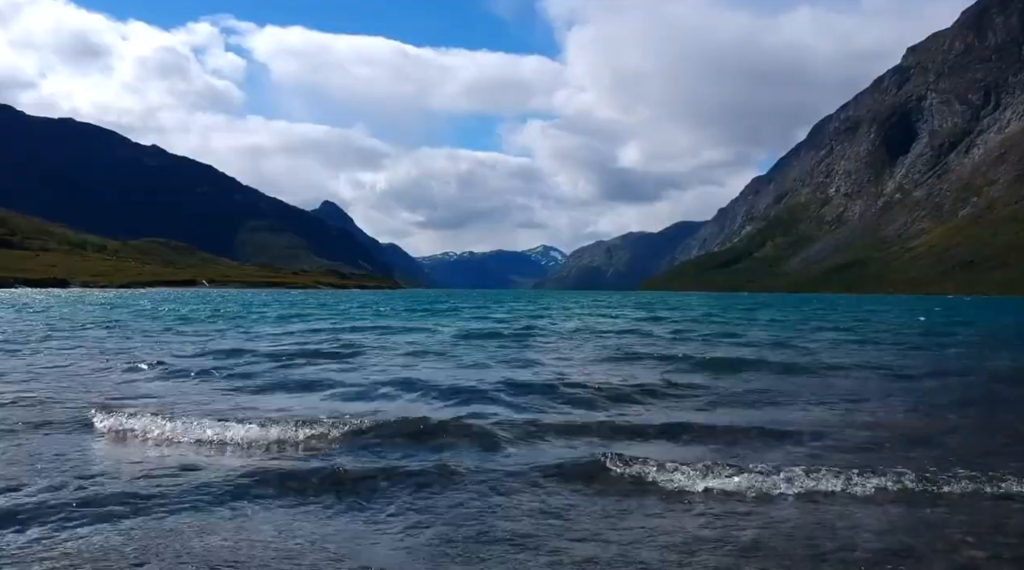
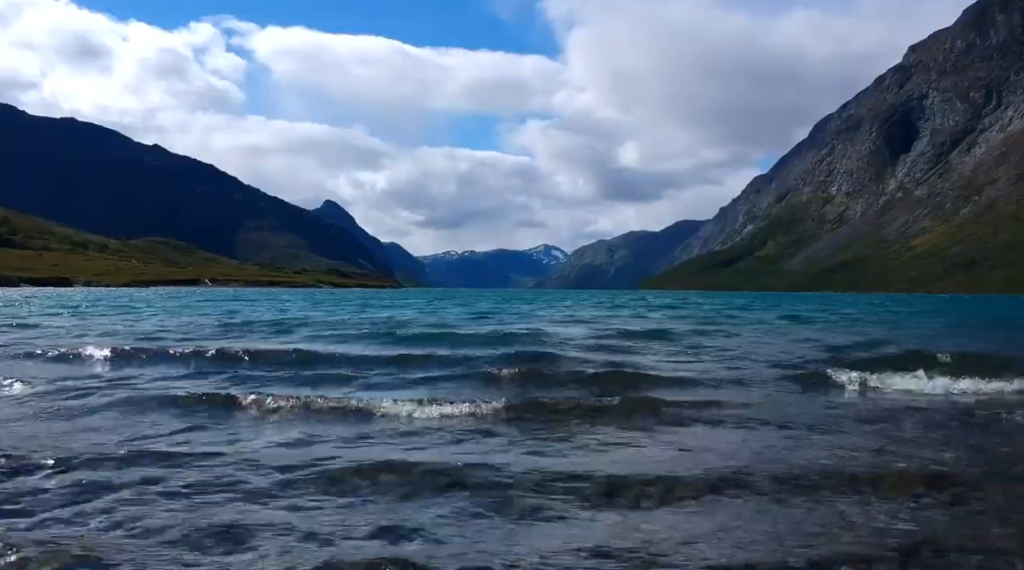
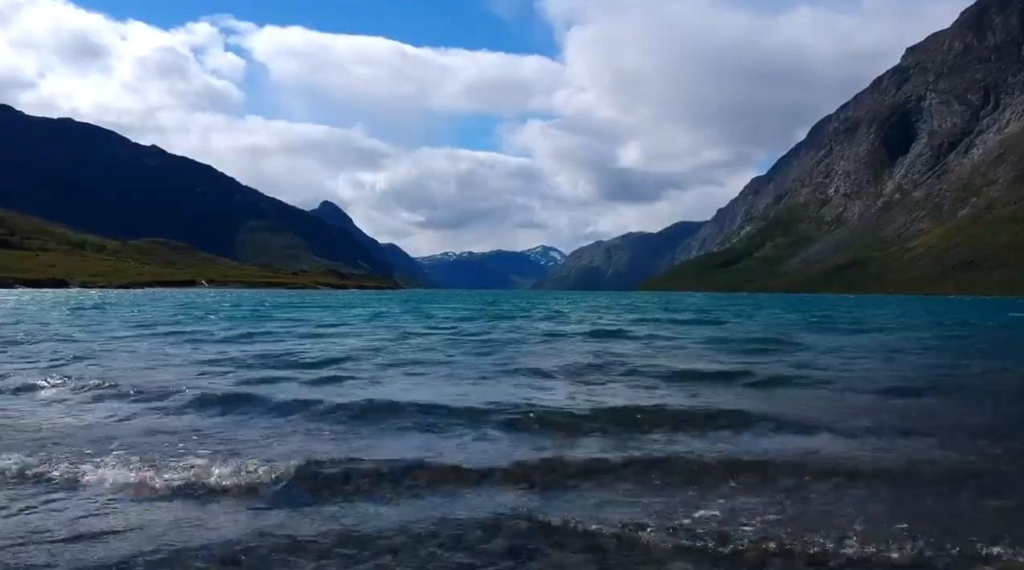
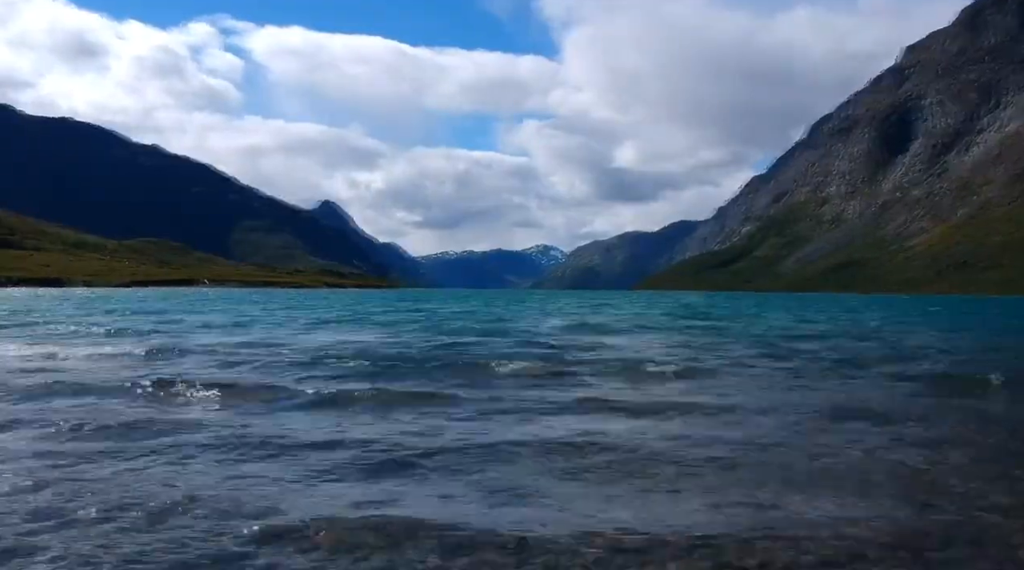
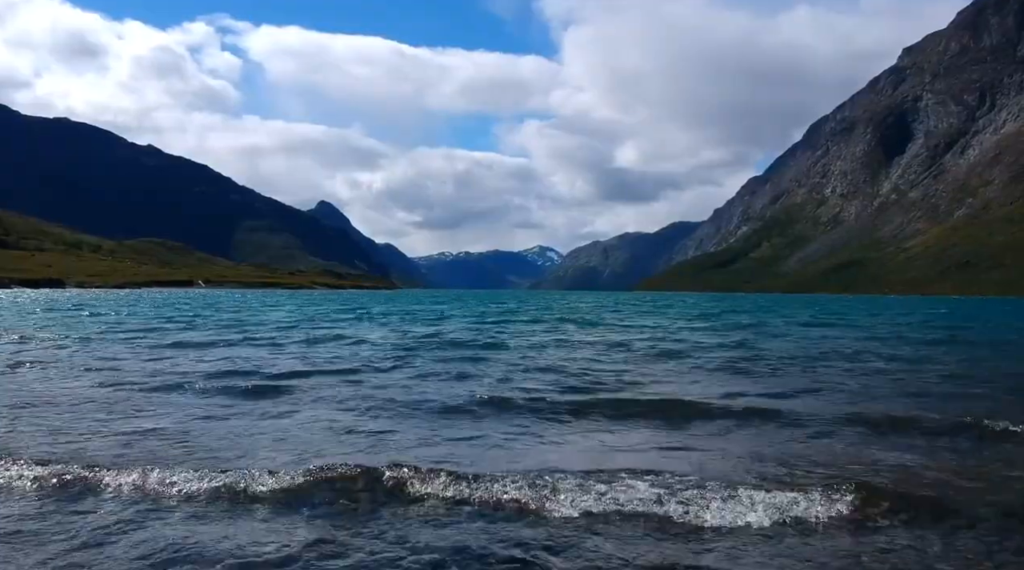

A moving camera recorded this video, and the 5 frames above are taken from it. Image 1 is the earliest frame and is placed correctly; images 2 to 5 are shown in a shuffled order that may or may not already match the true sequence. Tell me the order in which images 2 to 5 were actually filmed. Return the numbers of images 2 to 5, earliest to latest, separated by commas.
3, 5, 4, 2
